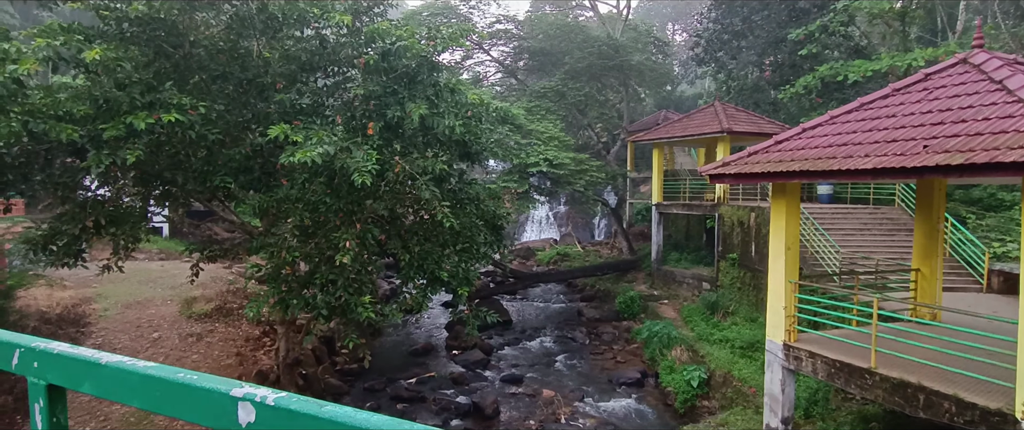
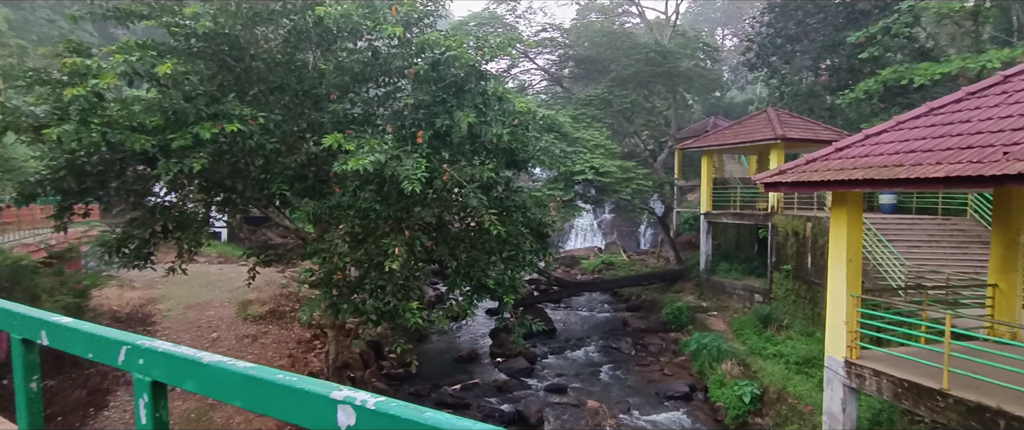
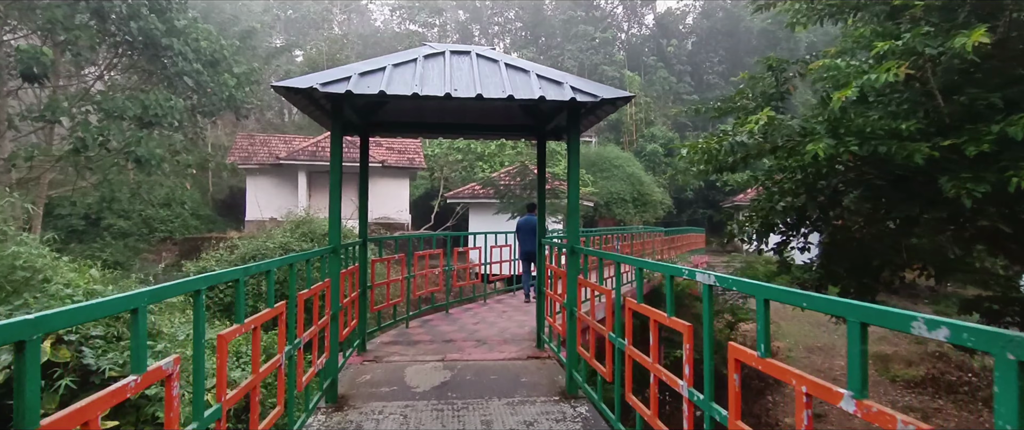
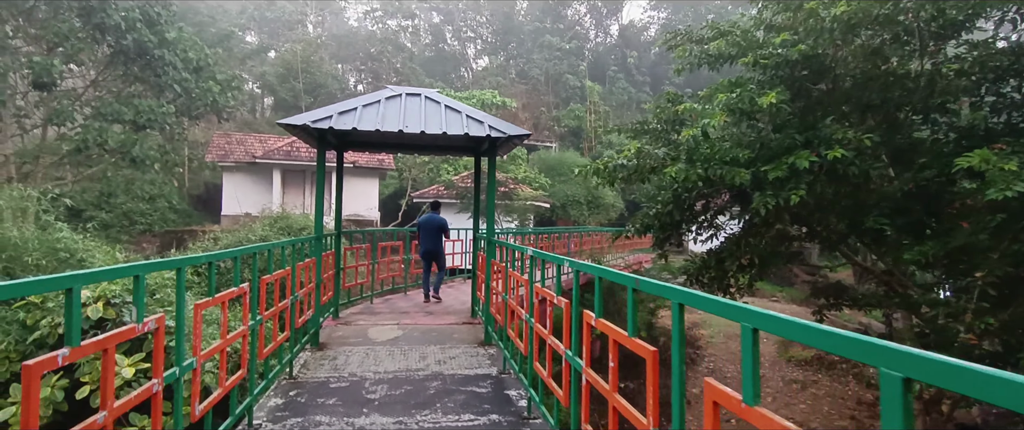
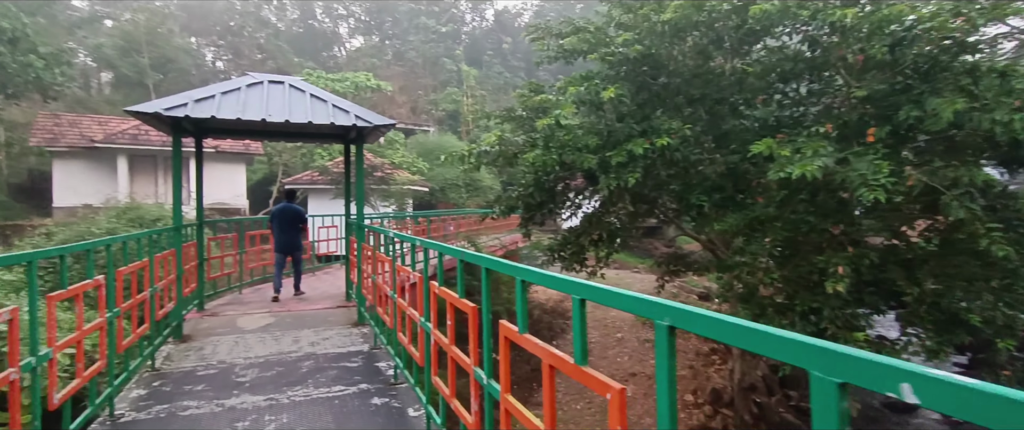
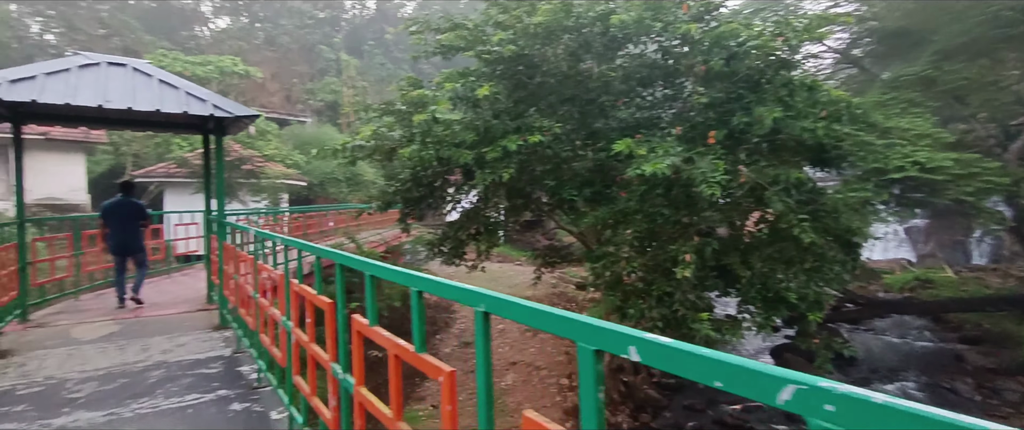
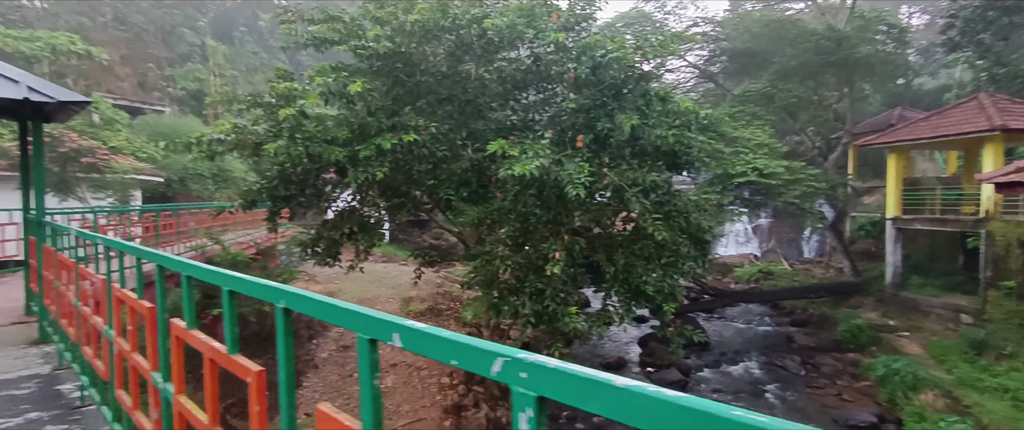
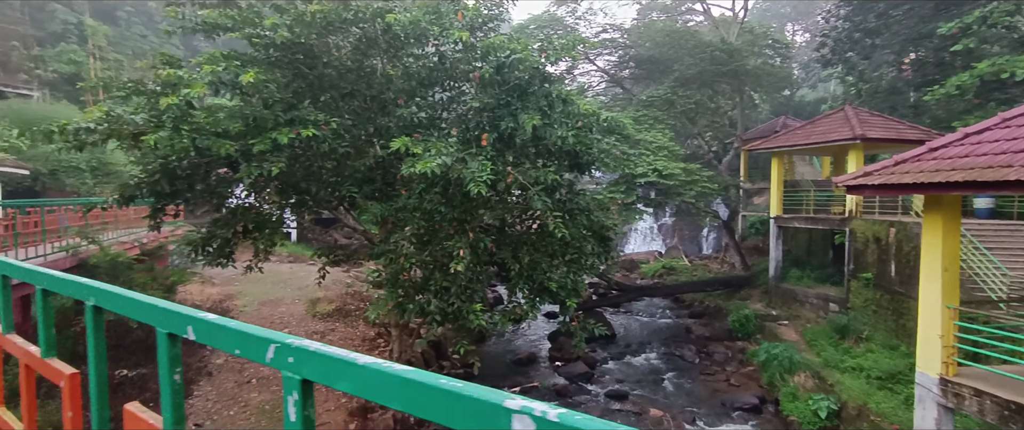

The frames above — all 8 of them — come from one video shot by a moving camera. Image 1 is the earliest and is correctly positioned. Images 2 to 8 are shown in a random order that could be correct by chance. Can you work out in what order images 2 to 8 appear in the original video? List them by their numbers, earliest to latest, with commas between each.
2, 8, 7, 6, 5, 4, 3
